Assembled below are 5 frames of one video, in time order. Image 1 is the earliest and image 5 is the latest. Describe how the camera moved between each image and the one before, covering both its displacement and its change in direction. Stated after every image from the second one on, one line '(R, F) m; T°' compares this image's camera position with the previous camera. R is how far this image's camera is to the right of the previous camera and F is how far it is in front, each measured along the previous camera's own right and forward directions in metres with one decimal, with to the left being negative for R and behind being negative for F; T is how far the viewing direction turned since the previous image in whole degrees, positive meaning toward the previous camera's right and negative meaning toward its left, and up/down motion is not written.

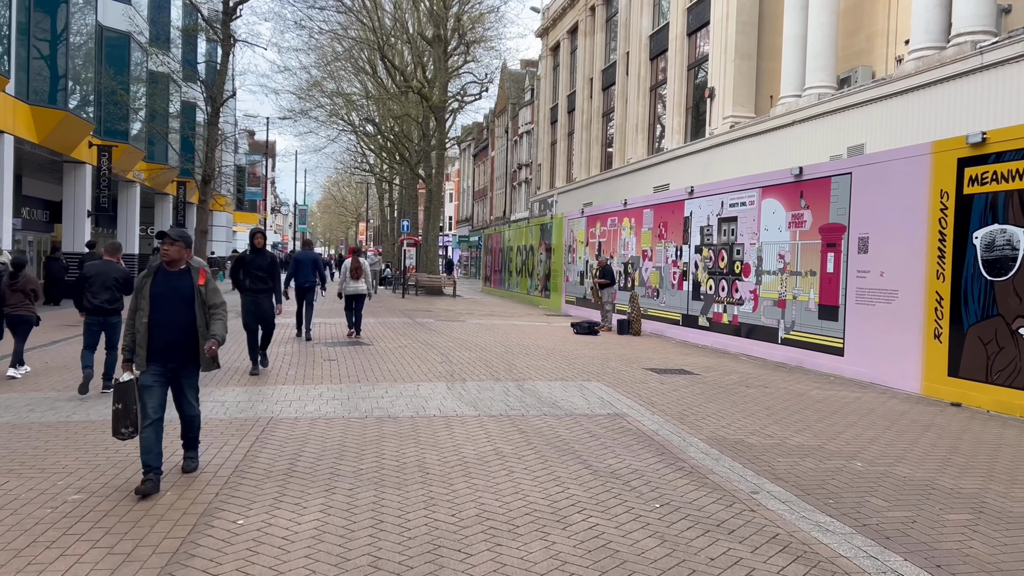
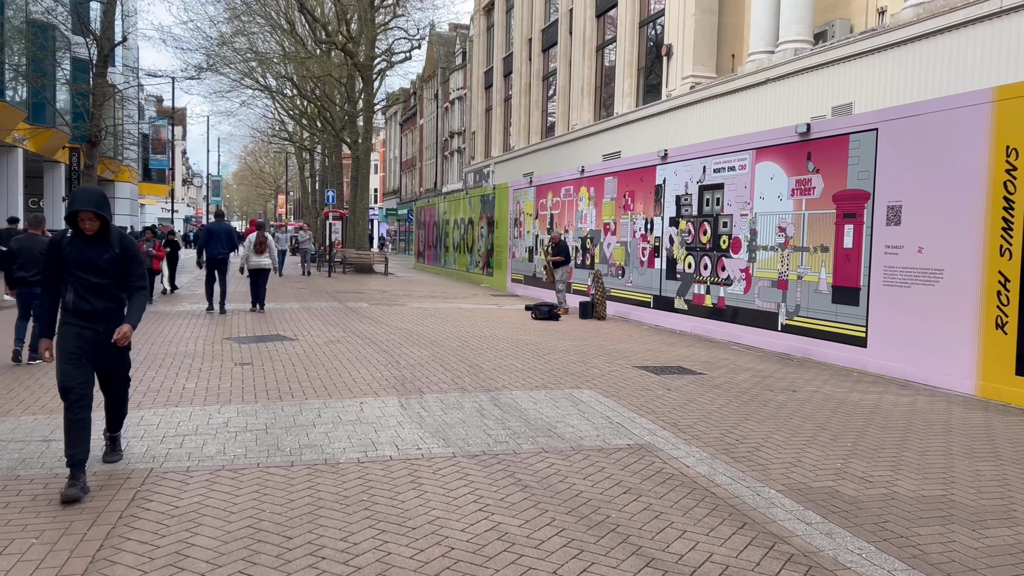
(-0.4, +2.3) m; +5°
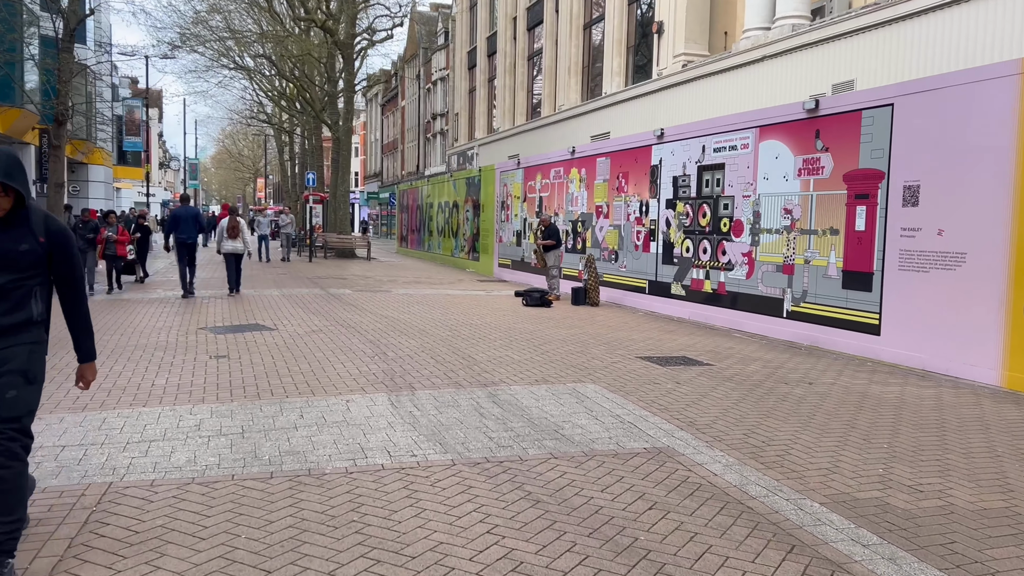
(-0.1, +0.6) m; +1°
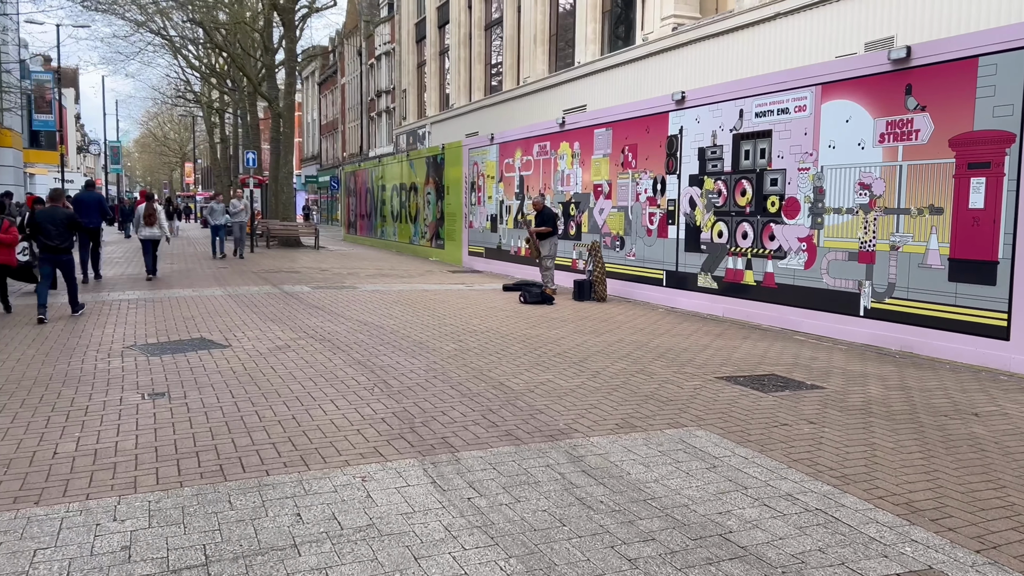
(-0.9, +2.3) m; +4°
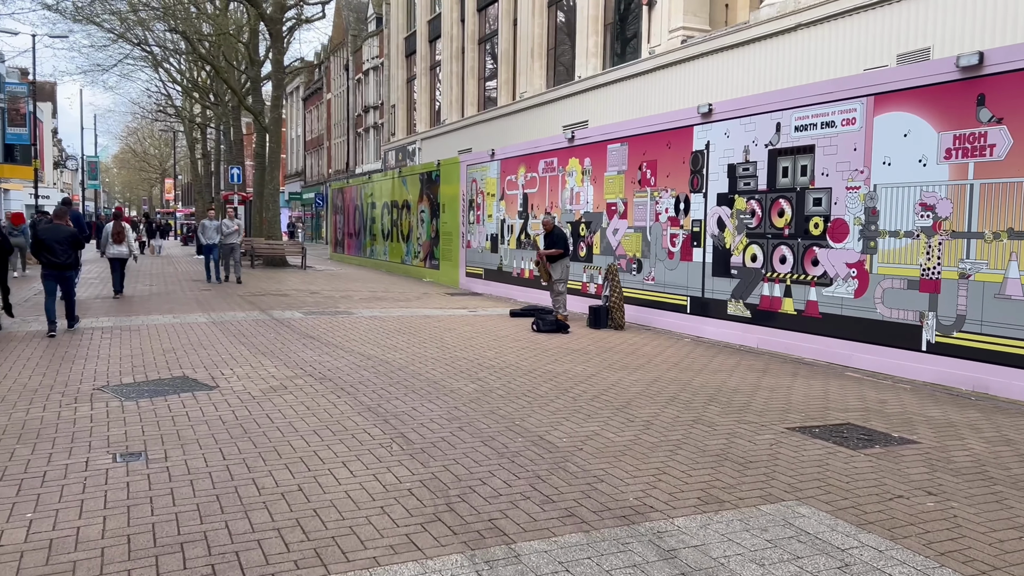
(-0.4, +1.0) m; +1°
